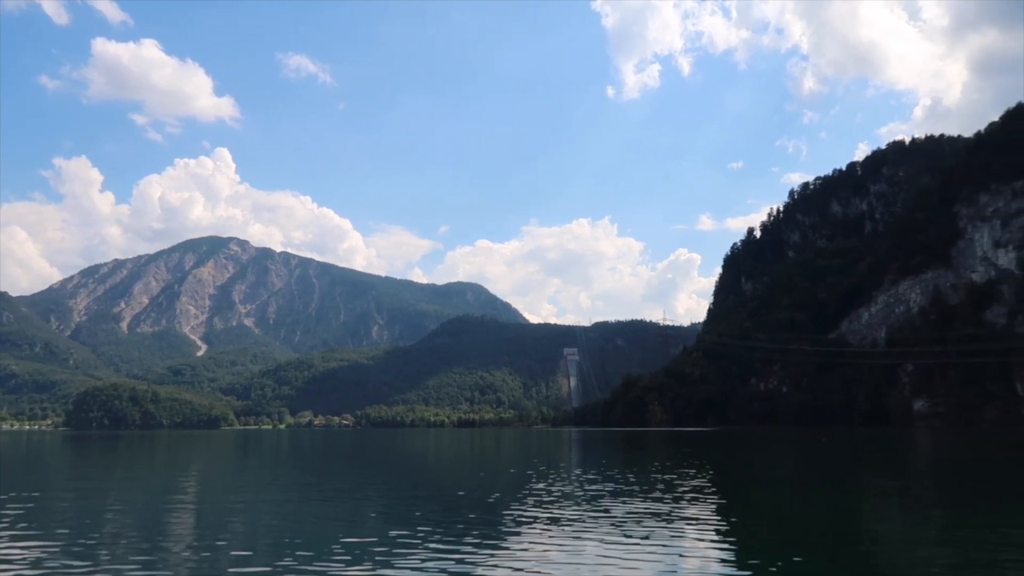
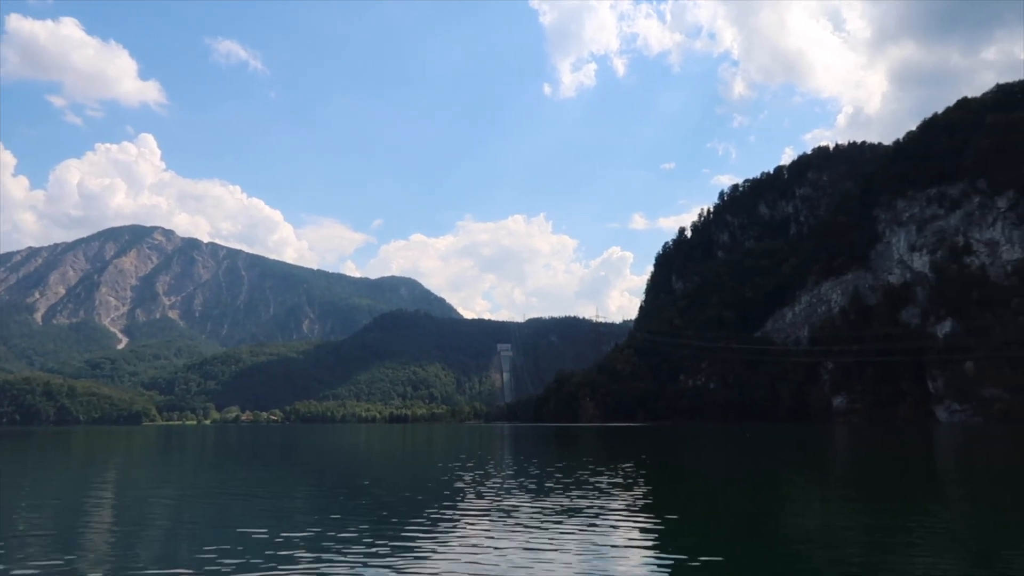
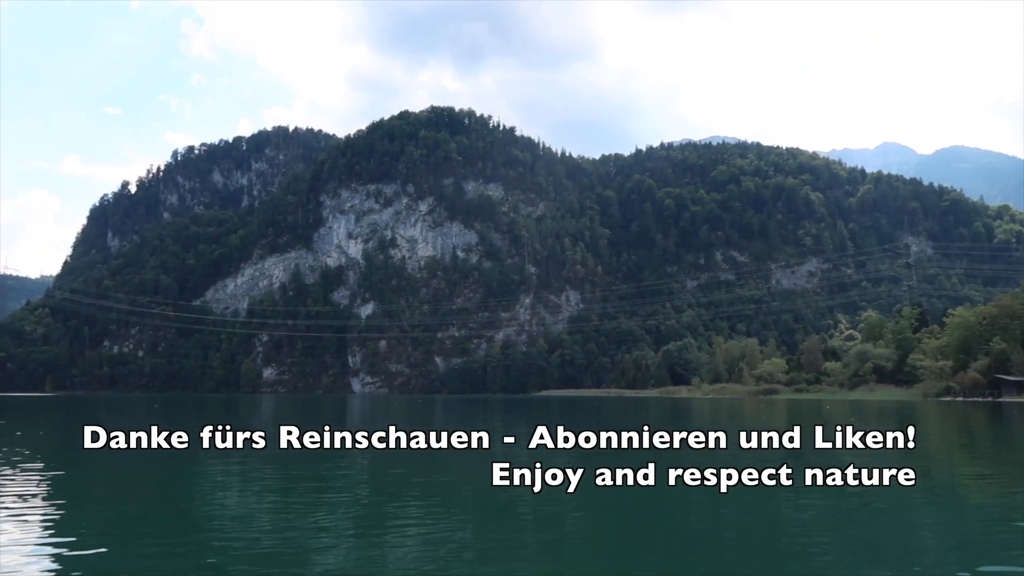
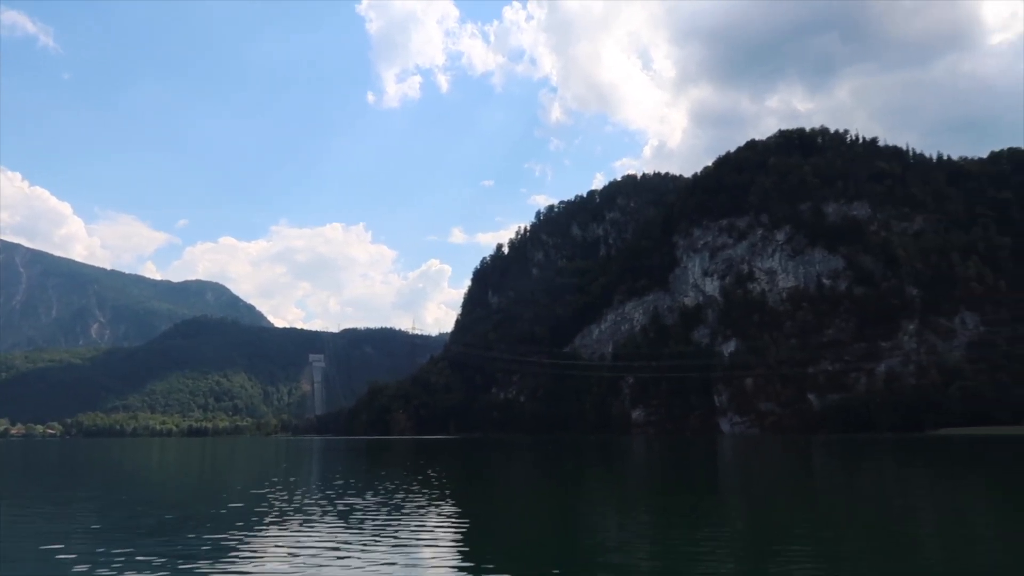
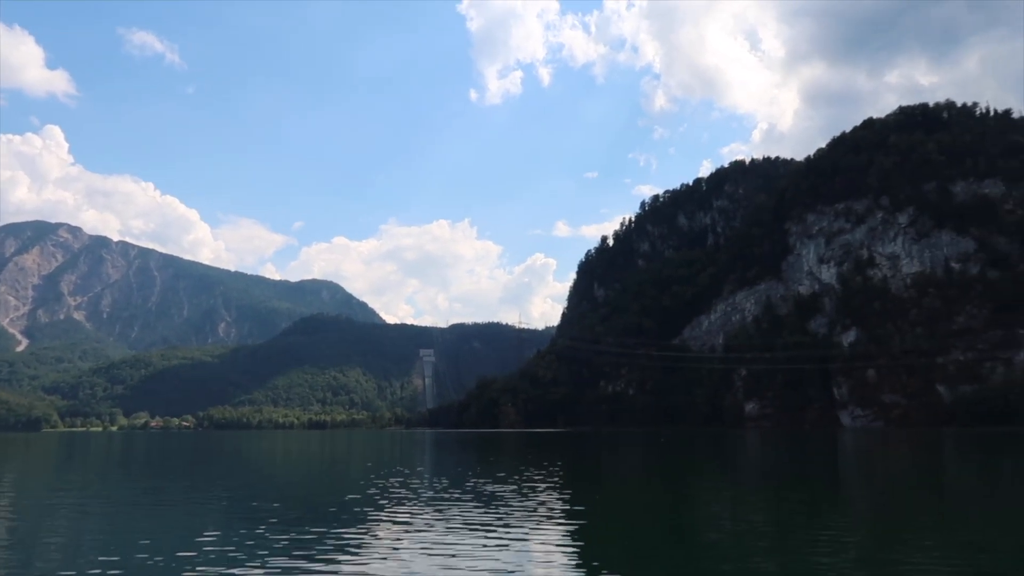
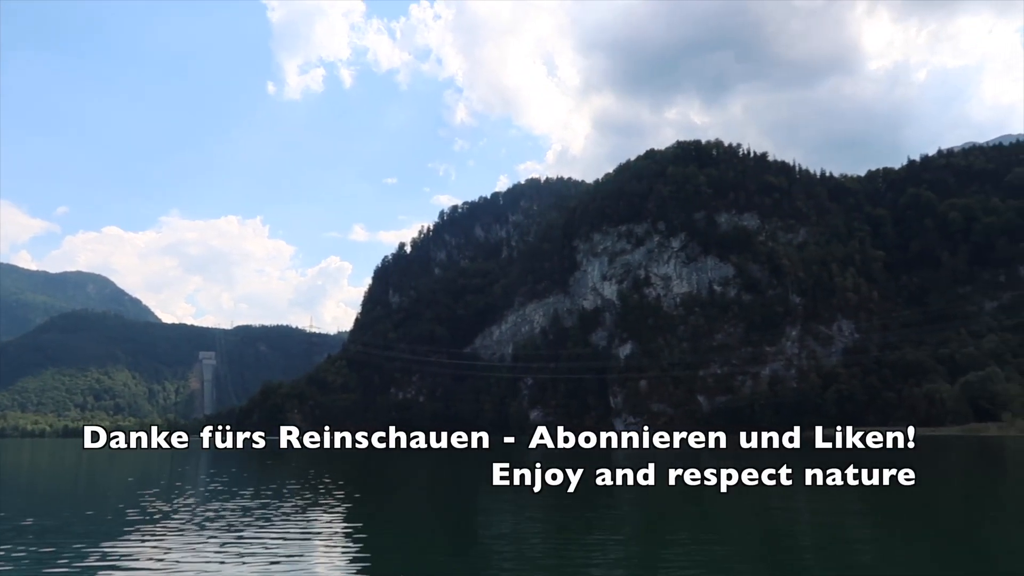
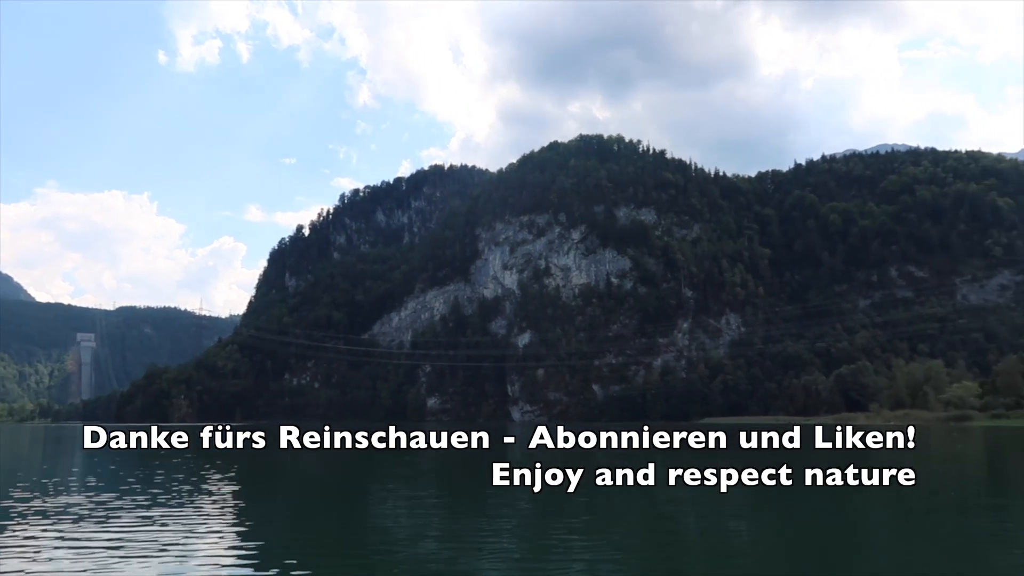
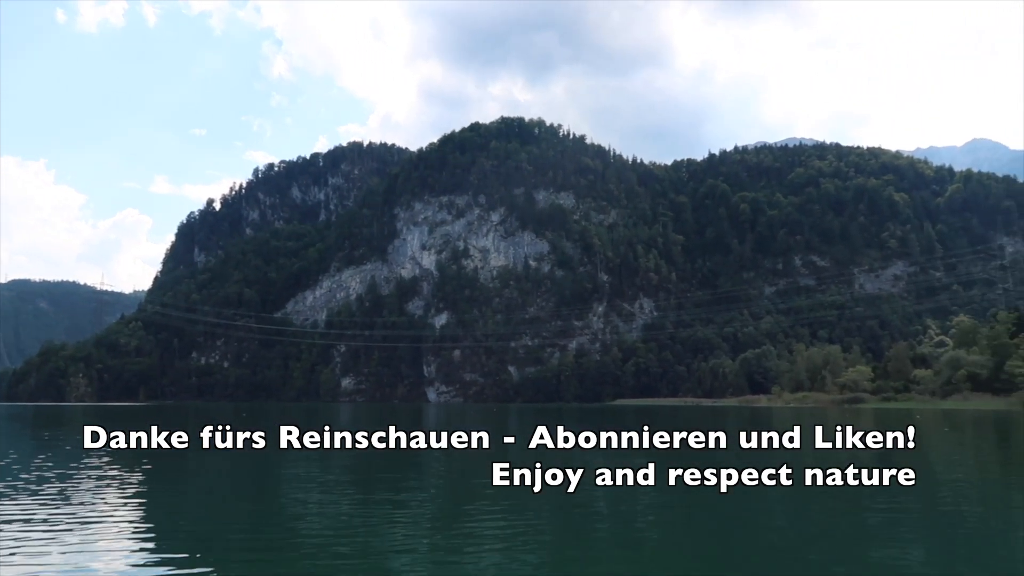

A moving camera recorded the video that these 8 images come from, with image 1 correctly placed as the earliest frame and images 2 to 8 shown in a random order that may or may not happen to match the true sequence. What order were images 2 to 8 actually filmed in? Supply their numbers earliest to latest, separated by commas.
2, 5, 4, 6, 7, 8, 3
